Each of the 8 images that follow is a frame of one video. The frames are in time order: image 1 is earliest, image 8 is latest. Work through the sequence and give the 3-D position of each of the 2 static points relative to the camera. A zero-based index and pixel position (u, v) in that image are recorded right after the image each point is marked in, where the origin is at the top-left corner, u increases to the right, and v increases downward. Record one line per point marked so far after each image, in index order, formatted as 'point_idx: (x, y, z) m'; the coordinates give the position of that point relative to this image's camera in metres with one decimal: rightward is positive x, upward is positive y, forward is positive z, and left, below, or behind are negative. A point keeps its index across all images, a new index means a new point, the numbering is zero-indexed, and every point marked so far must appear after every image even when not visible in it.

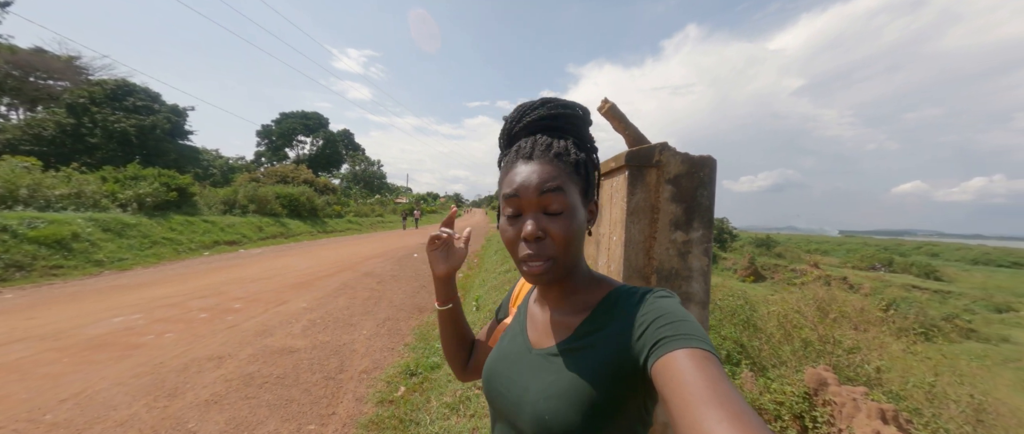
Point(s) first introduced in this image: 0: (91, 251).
0: (-12.5, -1.0, +9.9) m
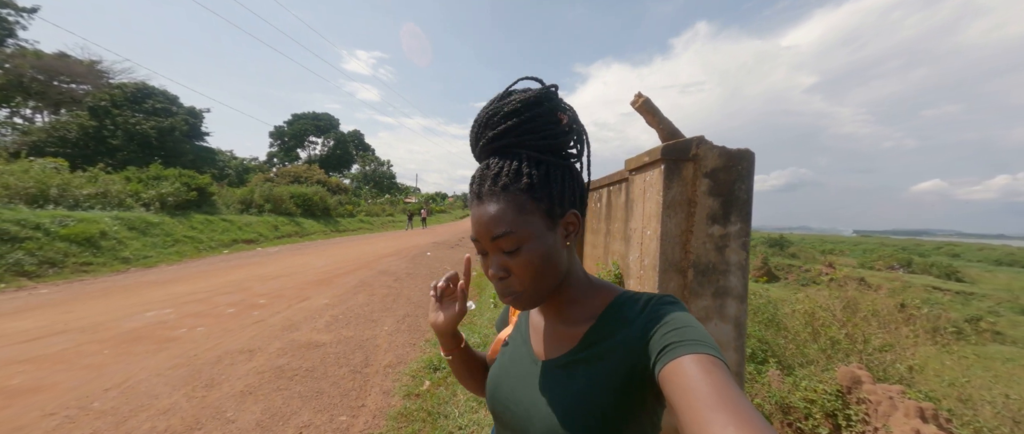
0: (-12.0, -1.0, +10.2) m
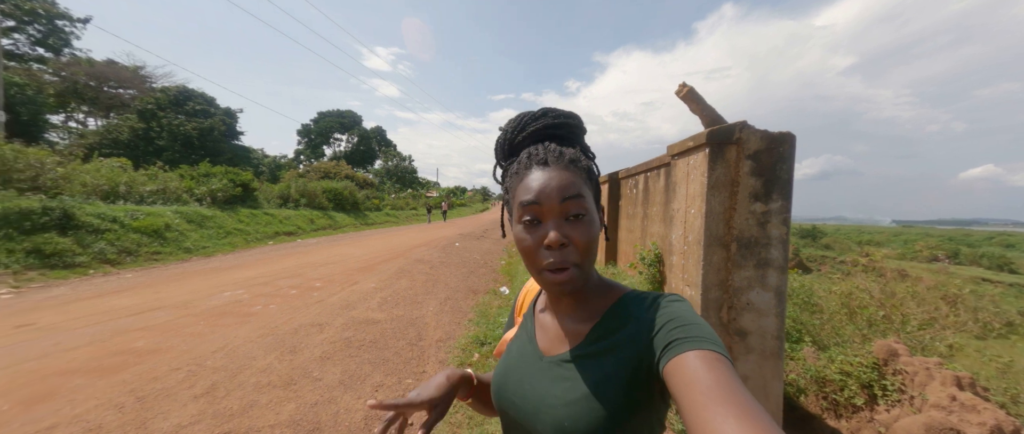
0: (-11.1, -0.8, +11.2) m
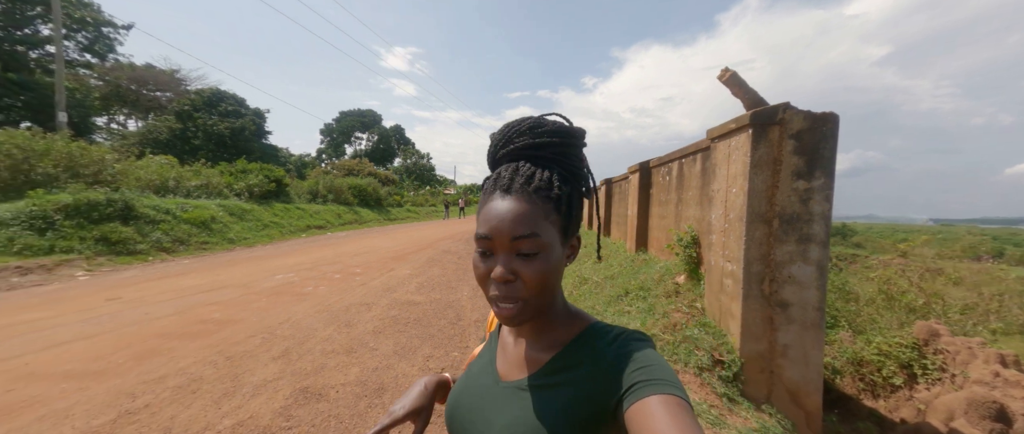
0: (-10.2, -0.5, +11.9) m
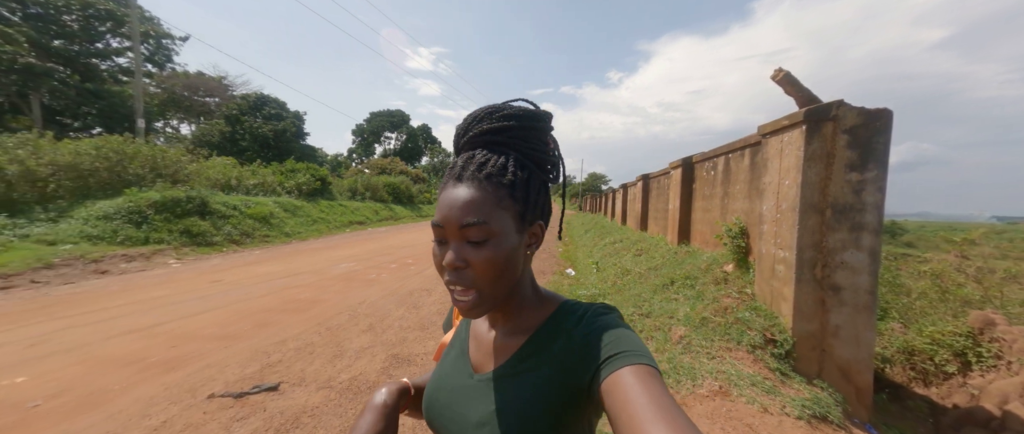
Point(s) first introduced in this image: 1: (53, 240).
0: (-8.9, -0.3, +13.0) m
1: (-11.0, -0.6, +8.1) m
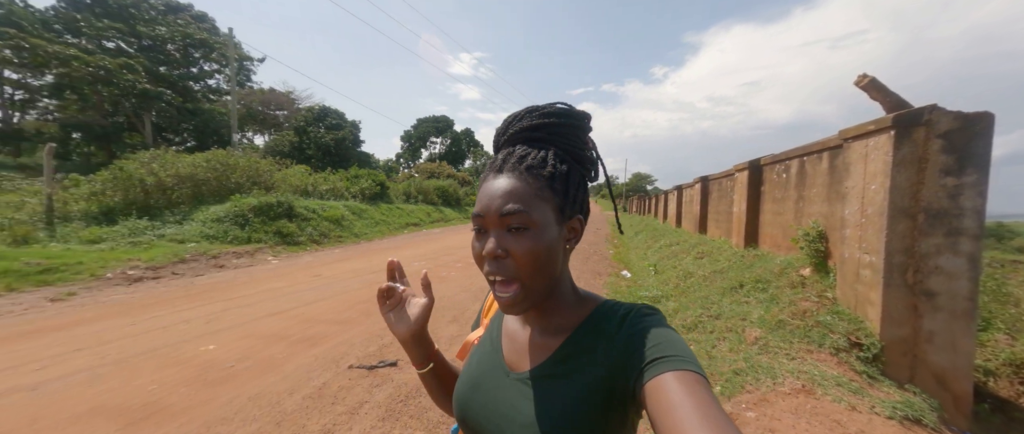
0: (-6.9, -0.4, +14.3) m
1: (-9.5, -0.6, +9.6) m
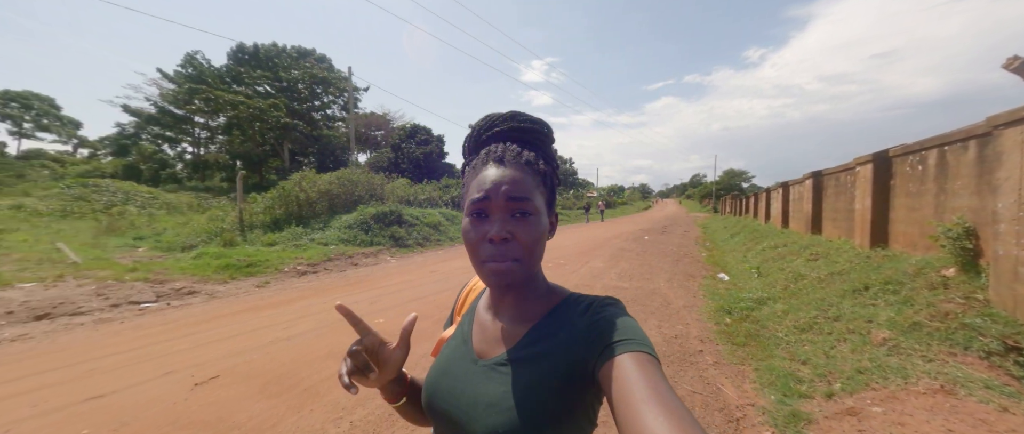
0: (-3.1, -0.7, +16.0) m
1: (-6.7, -0.9, +12.0) m
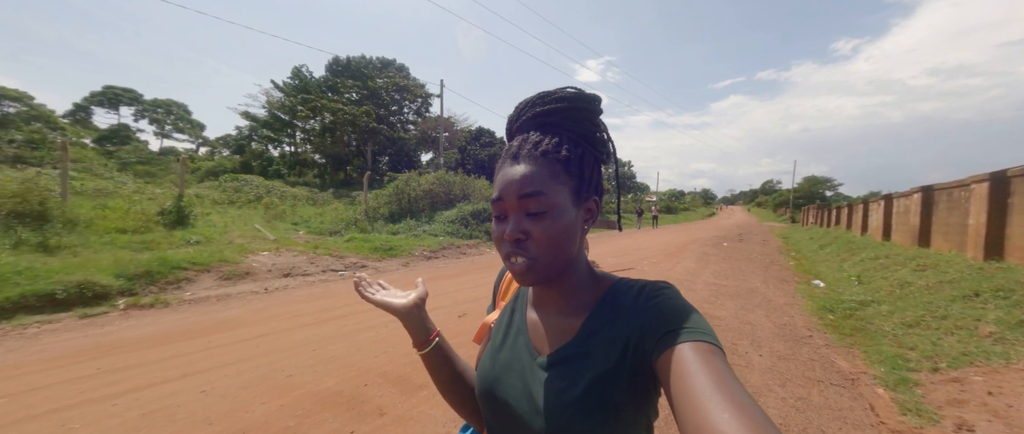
0: (+0.9, -0.7, +17.6) m
1: (-3.2, -0.7, +14.2) m
